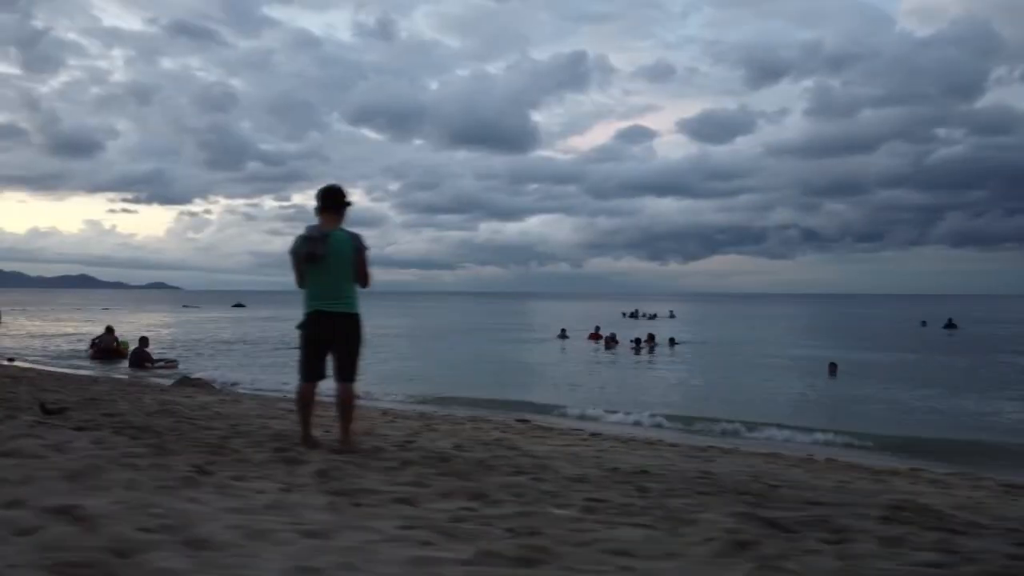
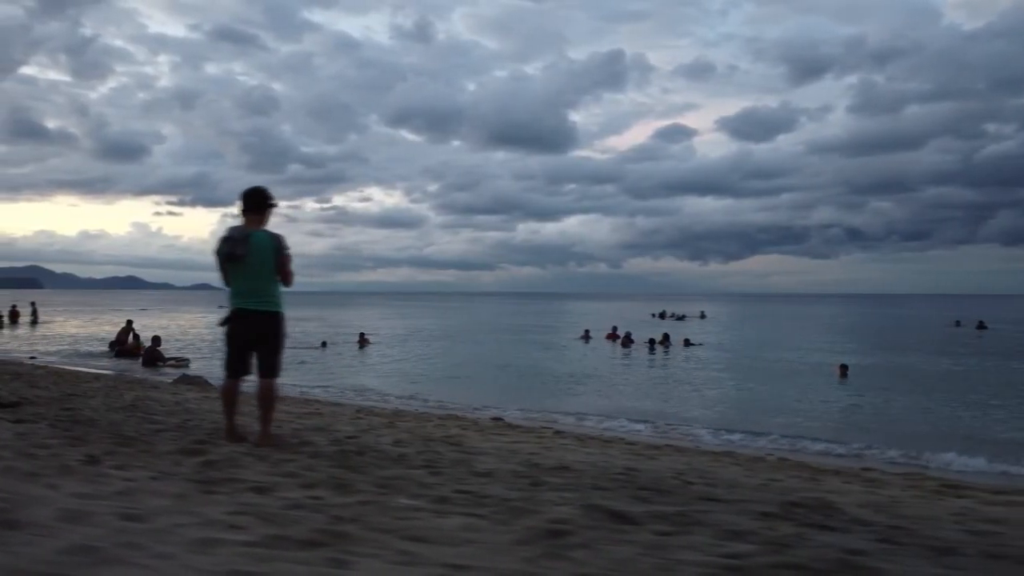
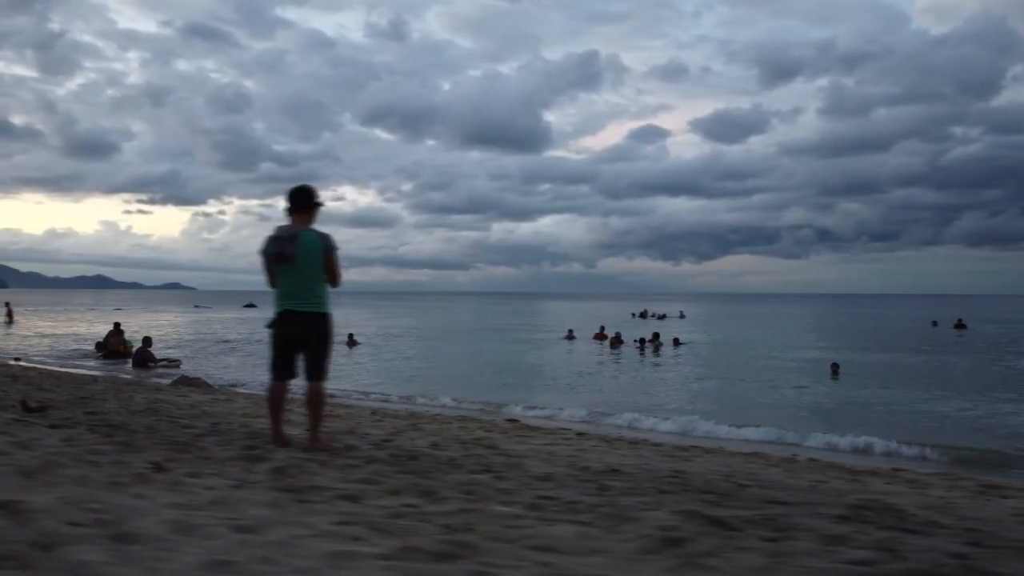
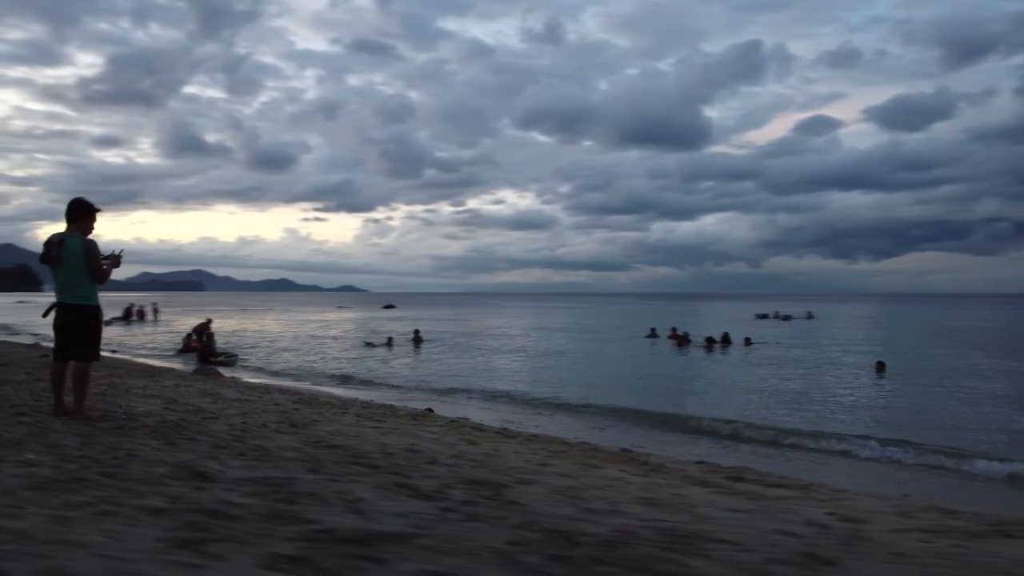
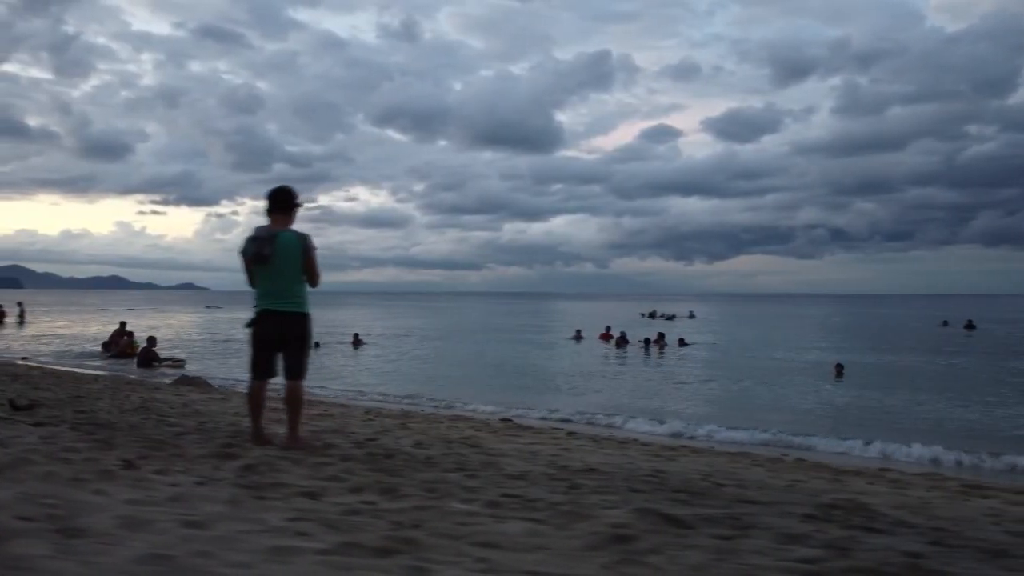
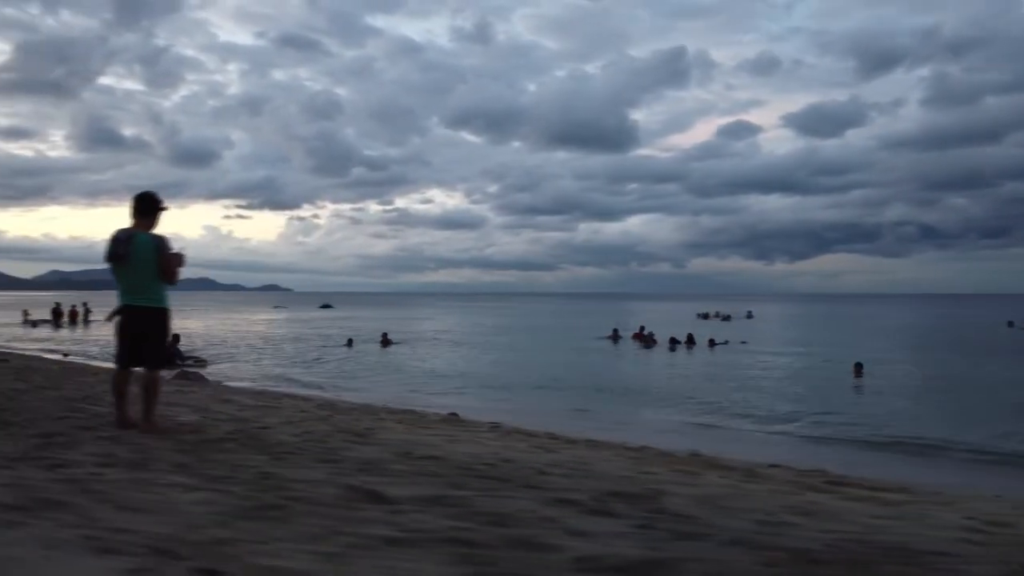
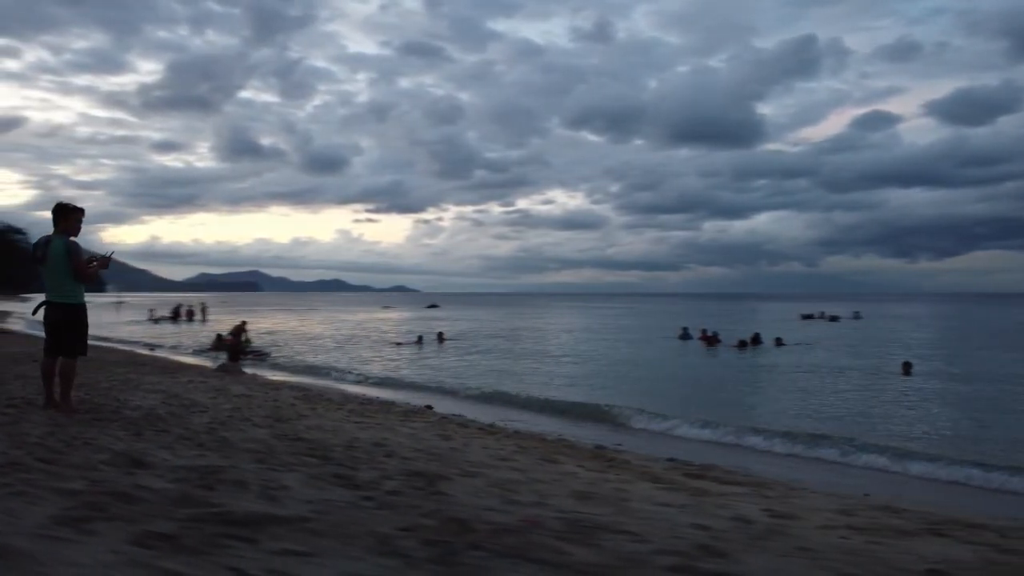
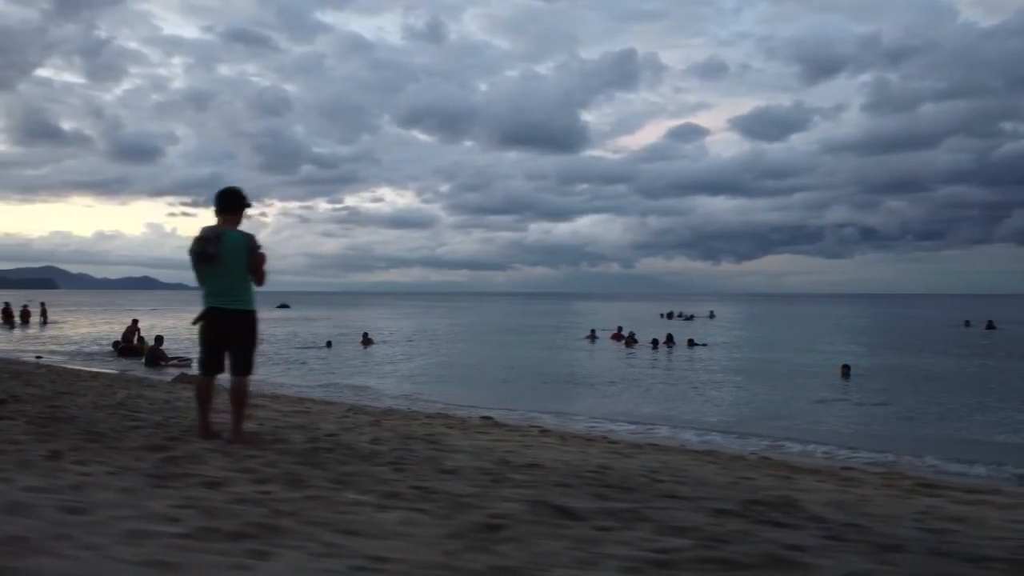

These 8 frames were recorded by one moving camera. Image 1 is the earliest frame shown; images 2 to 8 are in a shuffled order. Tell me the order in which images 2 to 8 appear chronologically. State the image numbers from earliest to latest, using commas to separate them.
3, 5, 2, 8, 6, 4, 7
